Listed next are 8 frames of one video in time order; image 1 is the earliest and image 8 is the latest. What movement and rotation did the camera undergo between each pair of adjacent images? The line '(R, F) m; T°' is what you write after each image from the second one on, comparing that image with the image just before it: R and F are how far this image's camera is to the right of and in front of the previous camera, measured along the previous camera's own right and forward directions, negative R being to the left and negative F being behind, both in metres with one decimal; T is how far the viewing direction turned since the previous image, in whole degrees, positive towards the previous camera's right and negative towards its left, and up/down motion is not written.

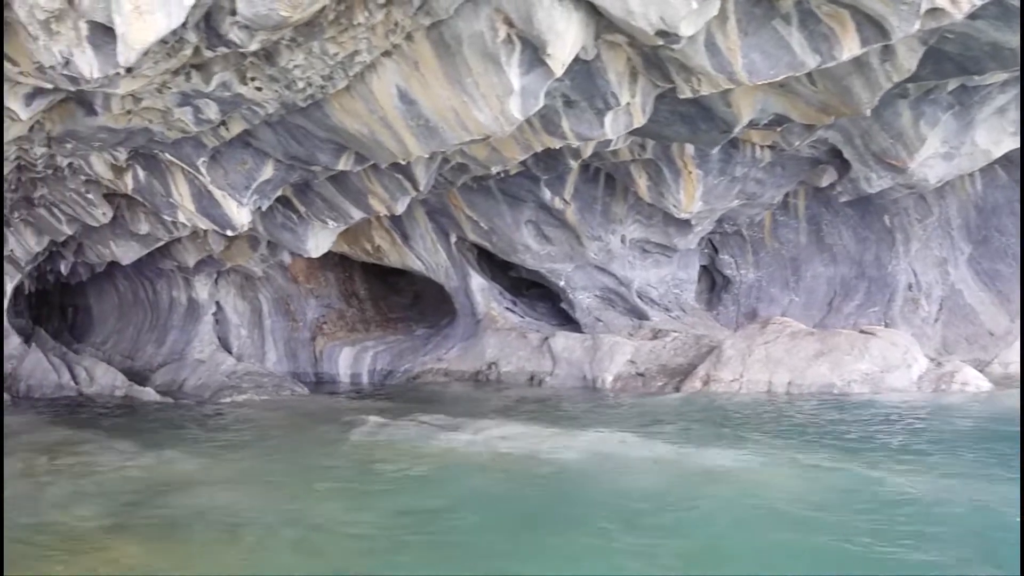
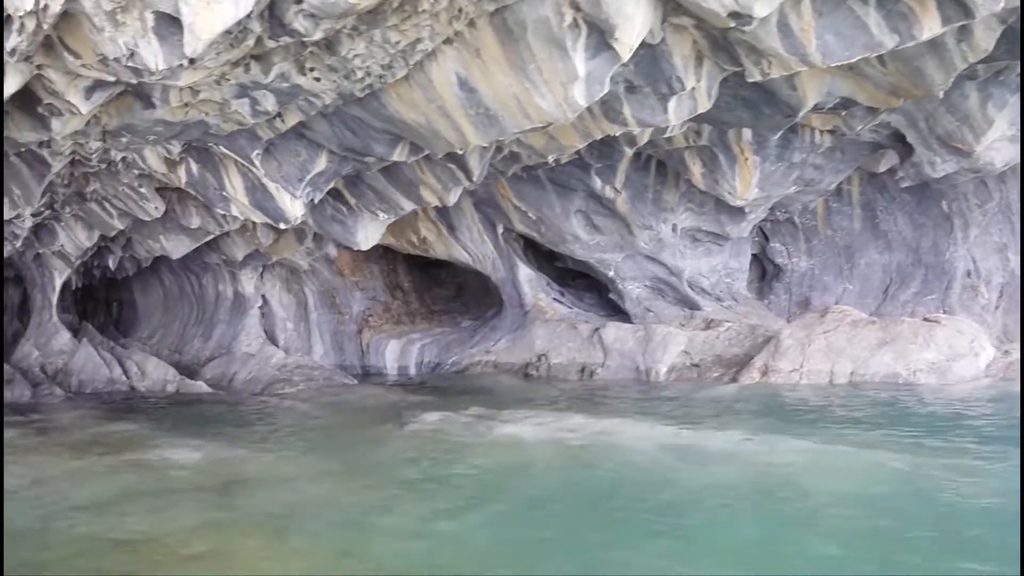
(-0.3, +0.1) m; -2°
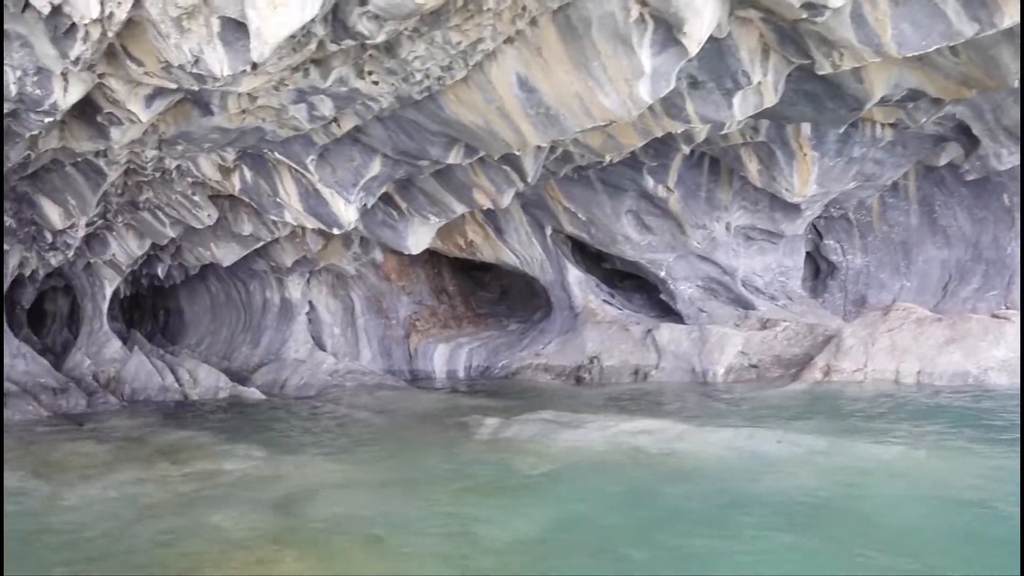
(-0.3, +0.1) m; -2°
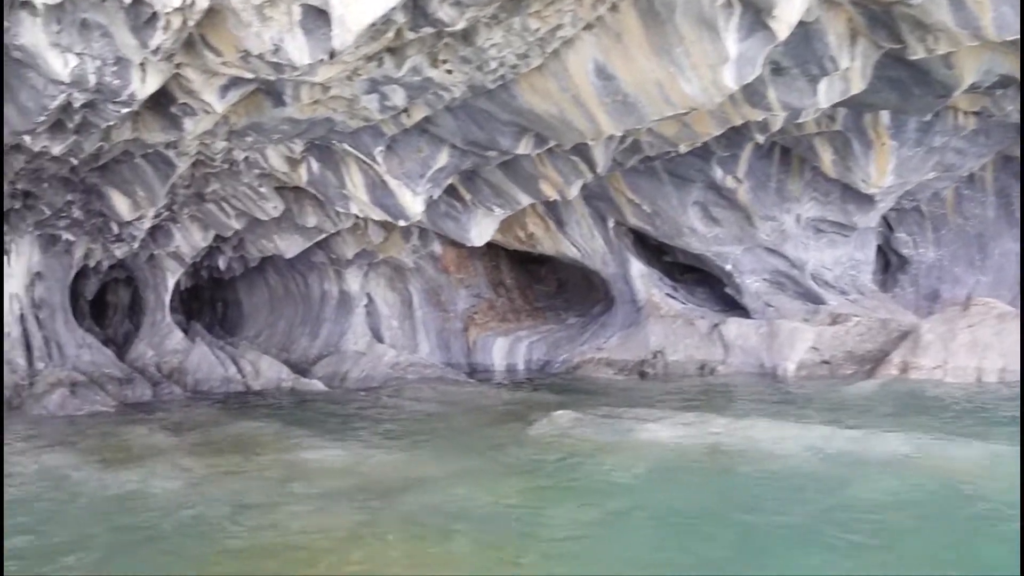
(-0.3, +0.1) m; -3°
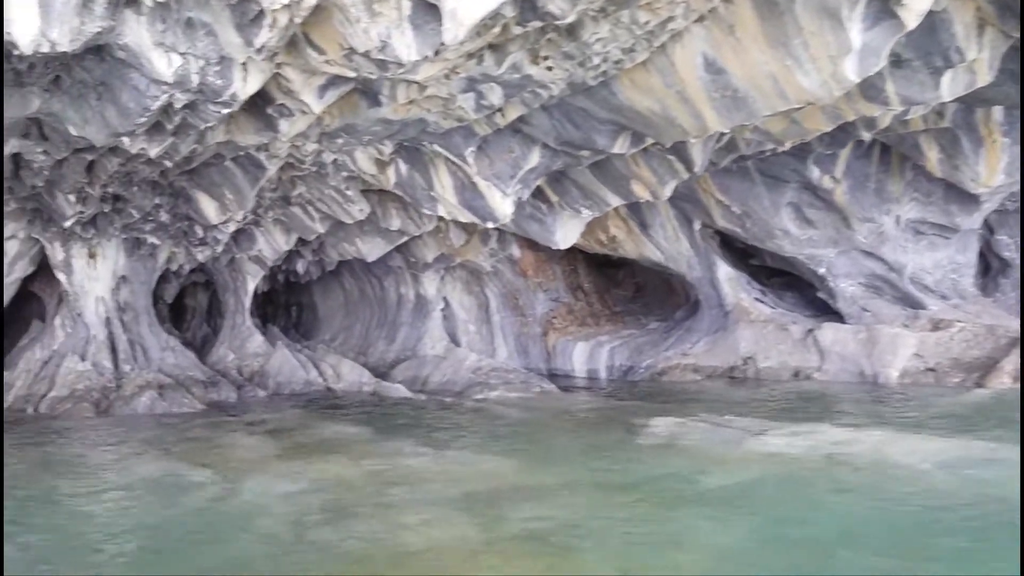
(-0.3, +0.2) m; -3°
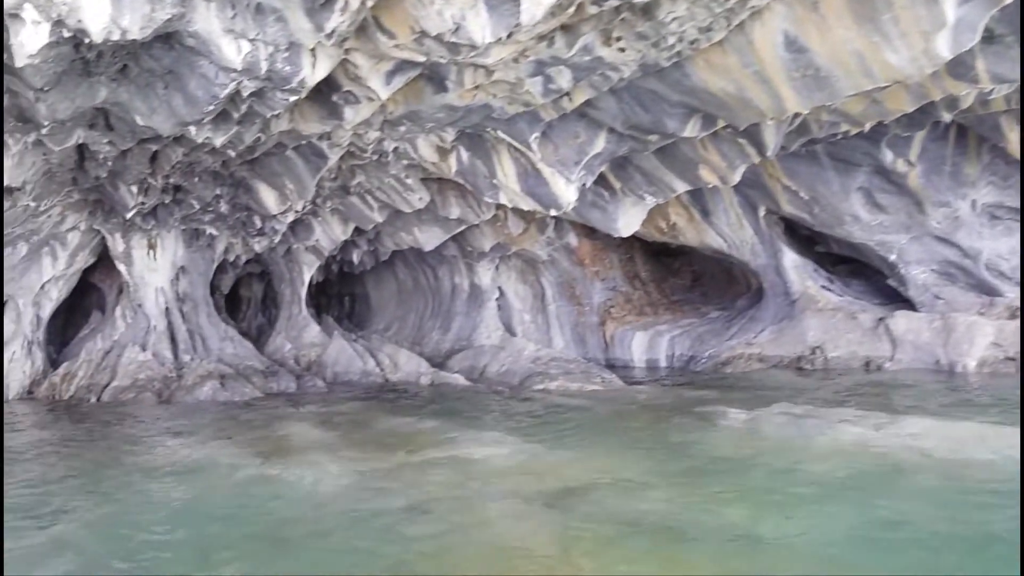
(-0.2, +0.2) m; -3°
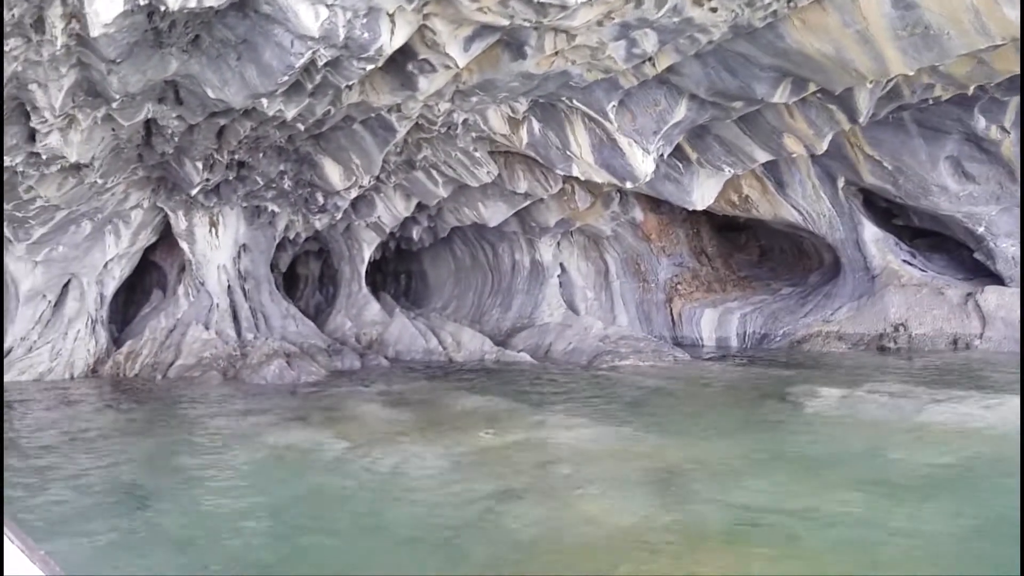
(-0.3, +0.3) m; -3°
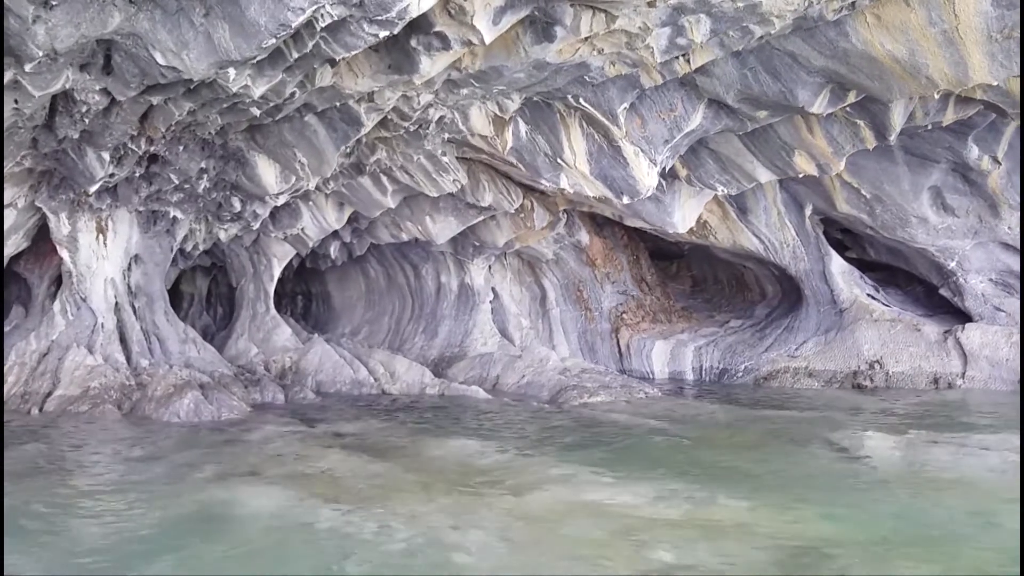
(-1.1, +1.2) m; +9°
